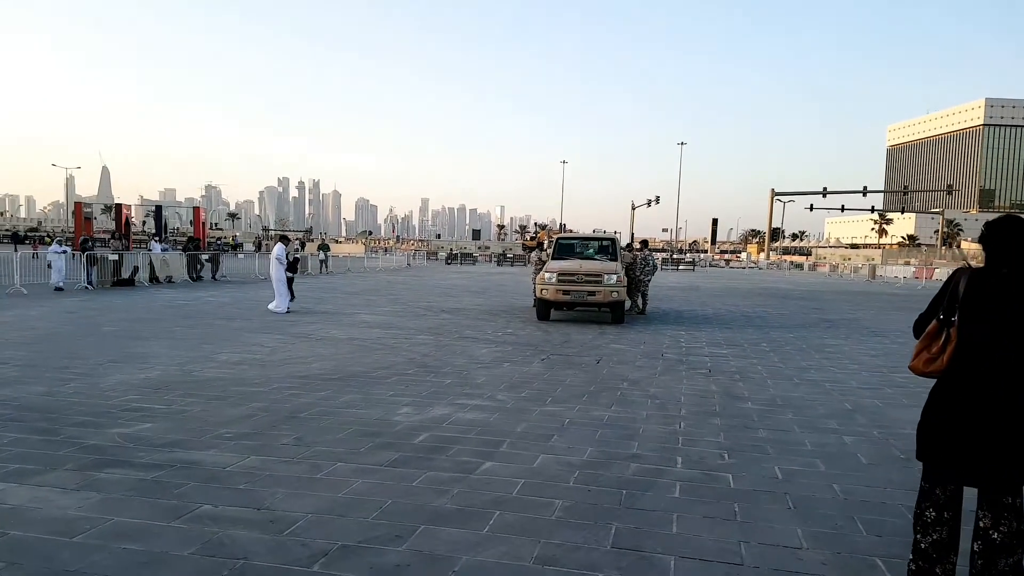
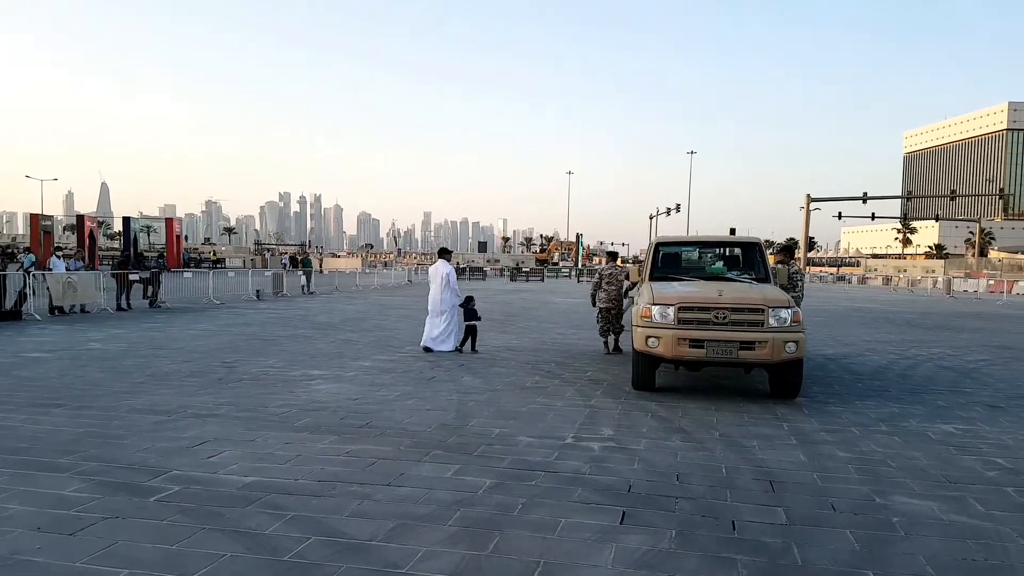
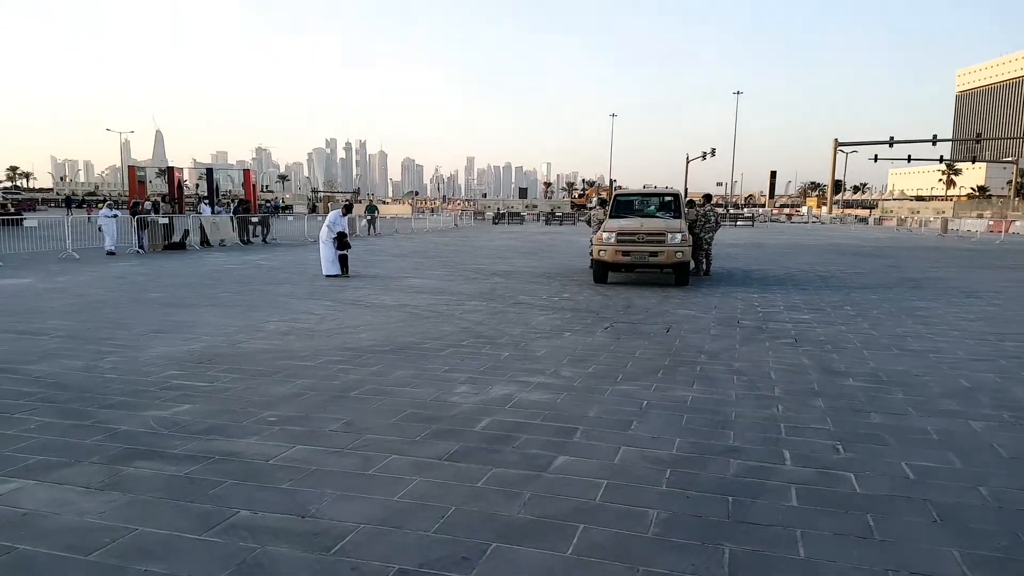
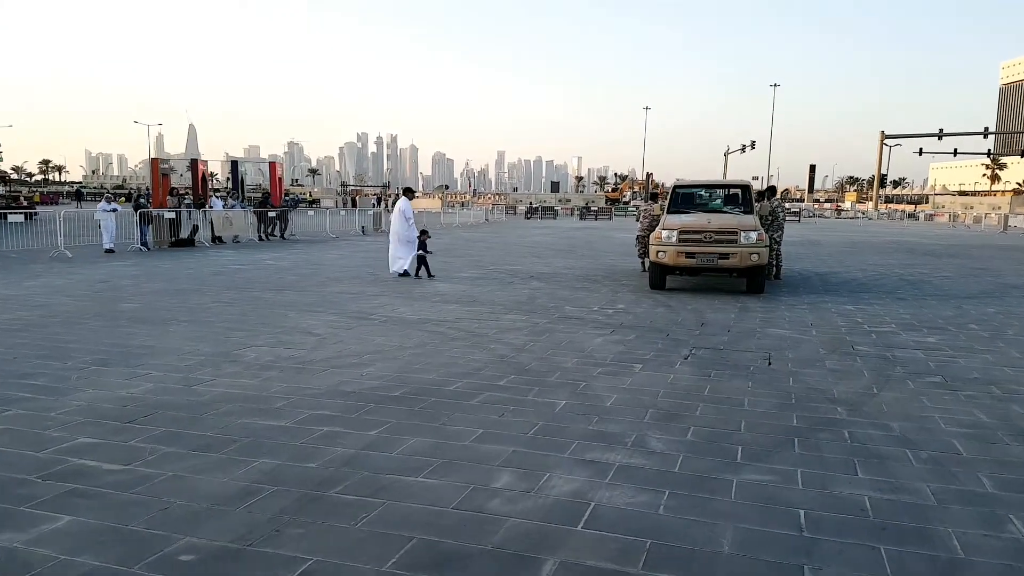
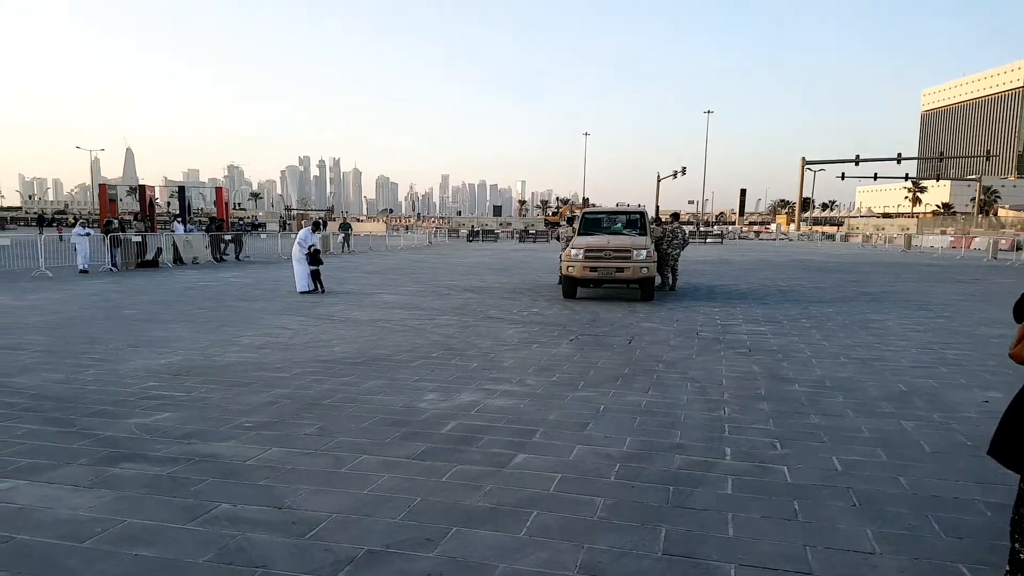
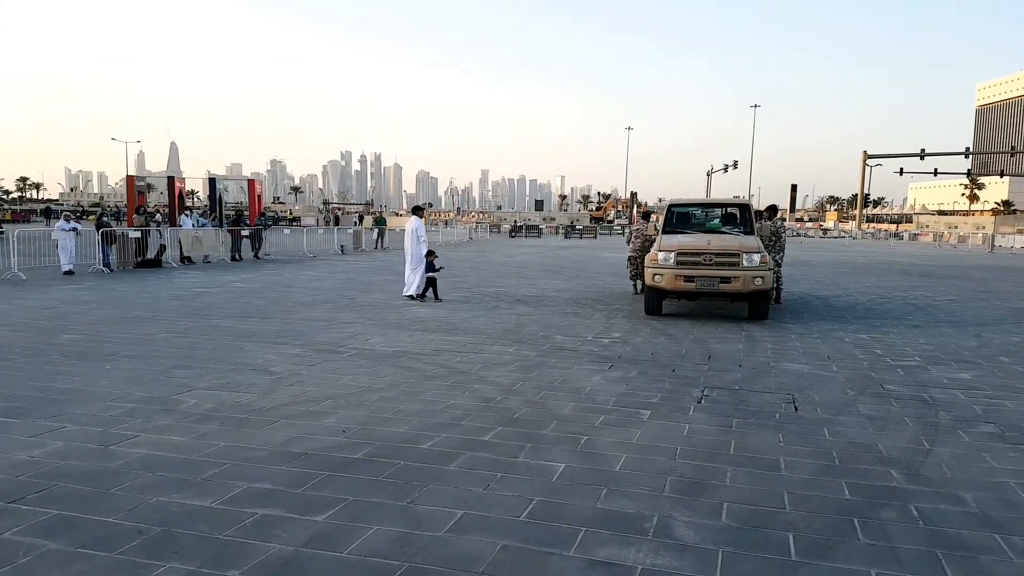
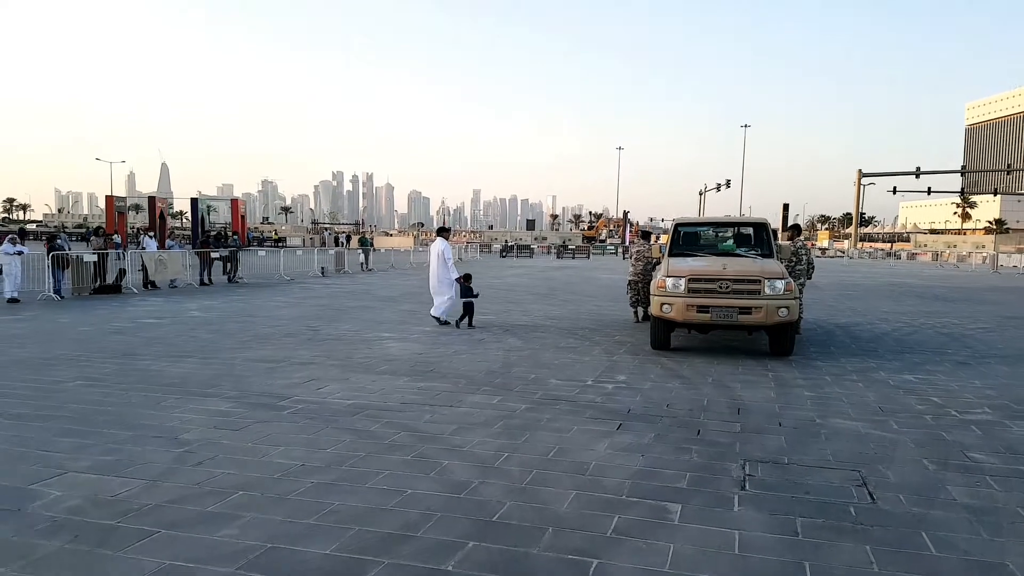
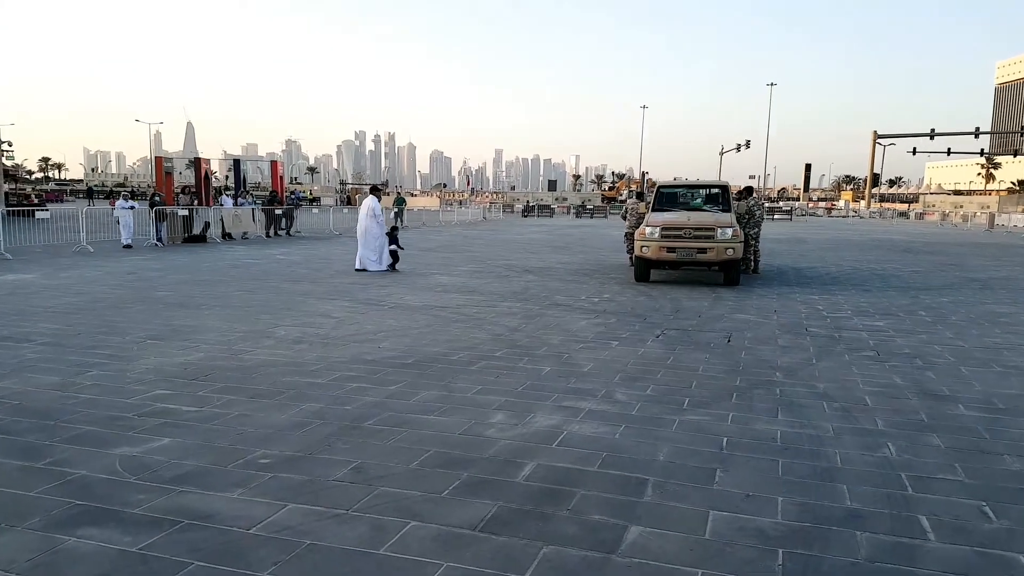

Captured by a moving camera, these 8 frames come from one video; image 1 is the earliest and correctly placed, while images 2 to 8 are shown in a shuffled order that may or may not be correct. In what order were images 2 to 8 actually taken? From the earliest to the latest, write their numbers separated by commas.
5, 3, 8, 4, 6, 7, 2
